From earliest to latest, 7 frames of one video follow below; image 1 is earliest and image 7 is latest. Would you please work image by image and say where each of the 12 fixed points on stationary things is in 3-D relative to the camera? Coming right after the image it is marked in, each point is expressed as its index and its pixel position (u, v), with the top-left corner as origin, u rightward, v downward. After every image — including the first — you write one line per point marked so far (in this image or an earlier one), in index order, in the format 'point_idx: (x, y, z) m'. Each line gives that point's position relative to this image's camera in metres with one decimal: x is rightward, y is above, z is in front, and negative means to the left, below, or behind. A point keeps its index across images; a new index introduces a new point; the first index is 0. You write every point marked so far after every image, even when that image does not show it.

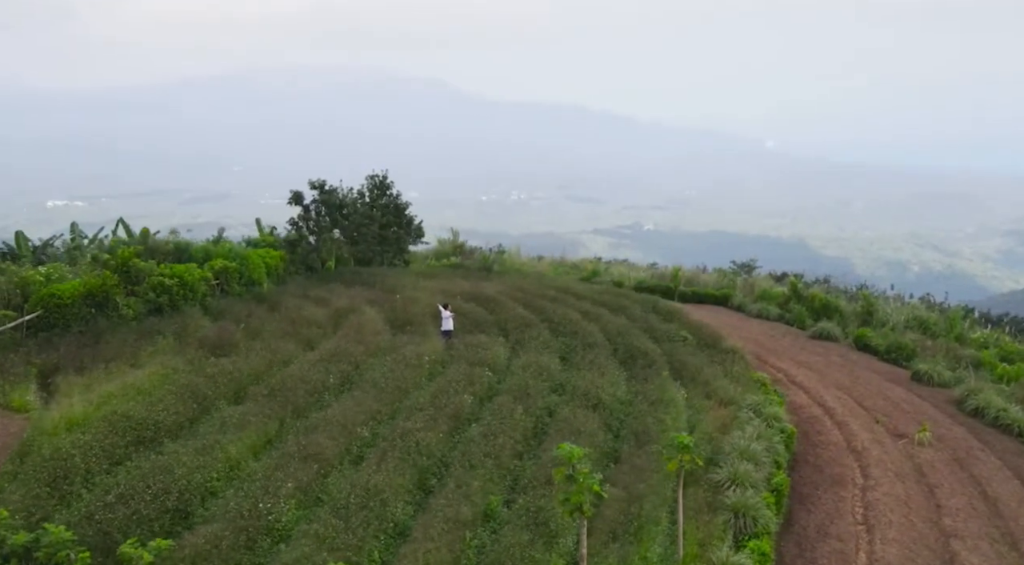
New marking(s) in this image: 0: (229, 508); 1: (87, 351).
0: (-3.2, -2.5, +9.5) m
1: (-8.6, -1.3, +16.9) m
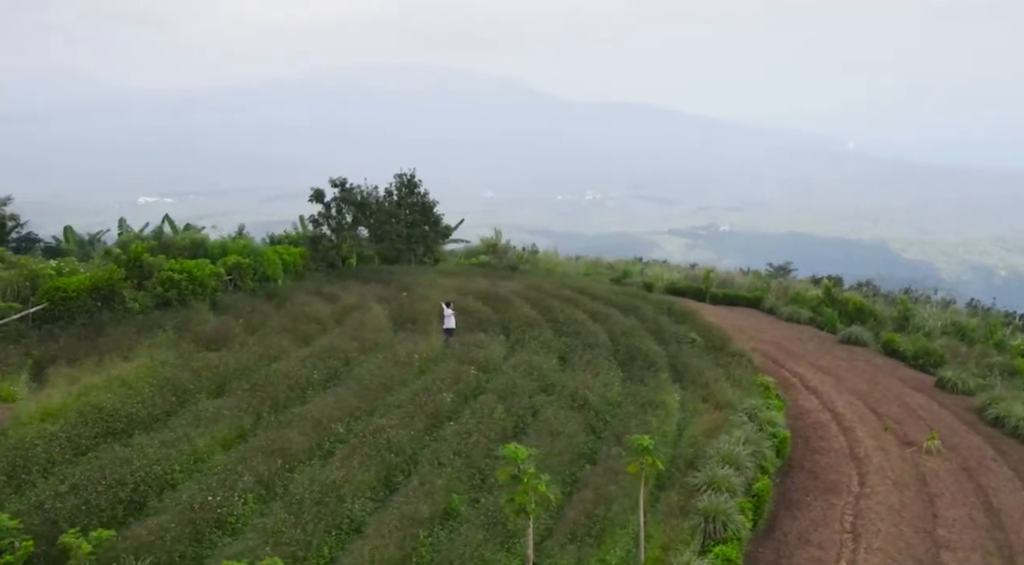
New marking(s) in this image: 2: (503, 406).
0: (-3.7, -2.4, +9.5) m
1: (-8.8, -1.2, +17.2) m
2: (-0.1, -2.0, +14.1) m
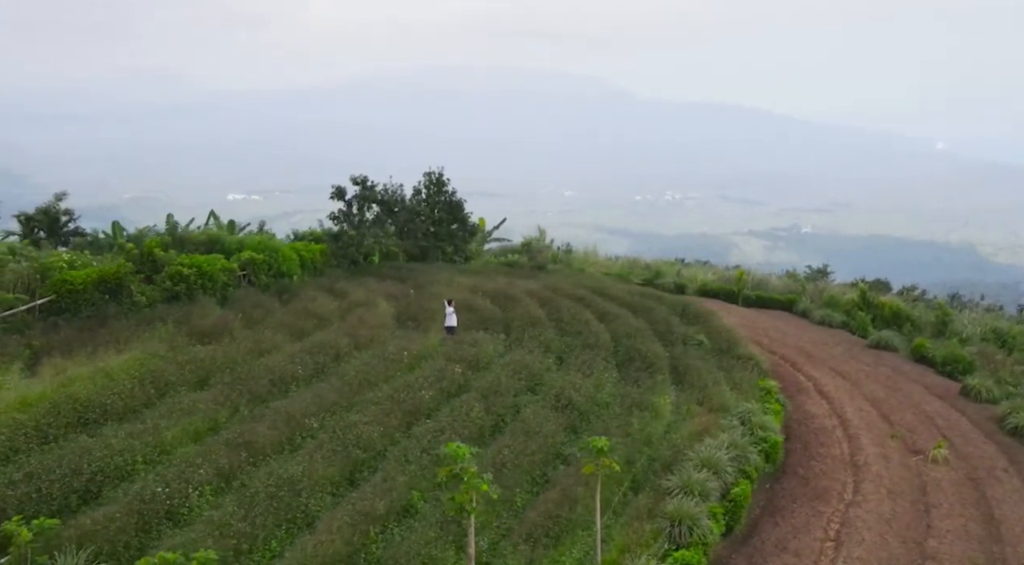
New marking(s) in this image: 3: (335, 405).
0: (-4.3, -2.3, +9.6) m
1: (-8.9, -1.1, +17.5) m
2: (-0.5, -2.0, +14.0) m
3: (-2.8, -1.9, +13.3) m
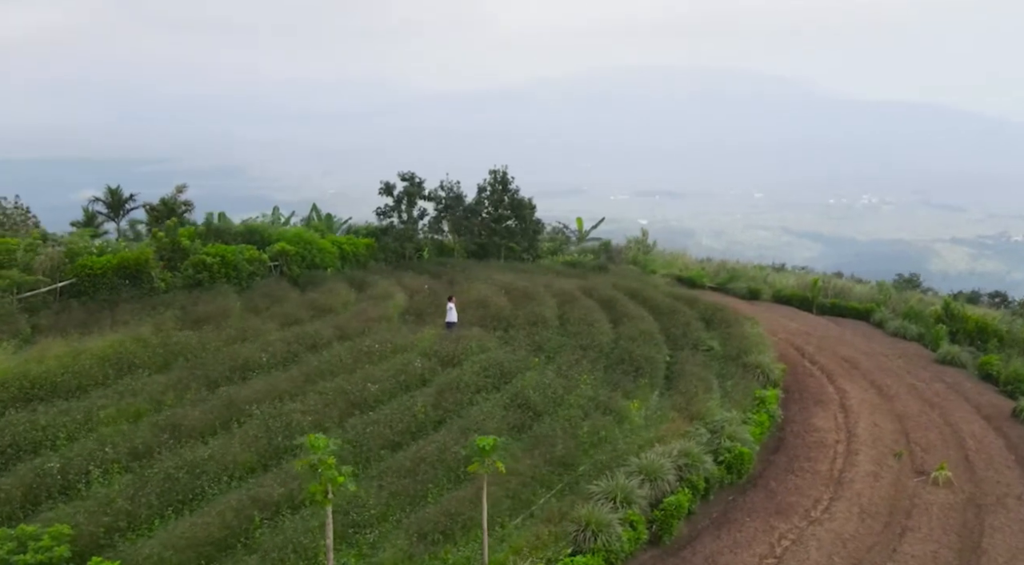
0: (-5.6, -2.1, +10.0) m
1: (-9.2, -0.7, +18.4) m
2: (-1.3, -1.9, +13.9) m
3: (-3.7, -1.8, +13.6) m
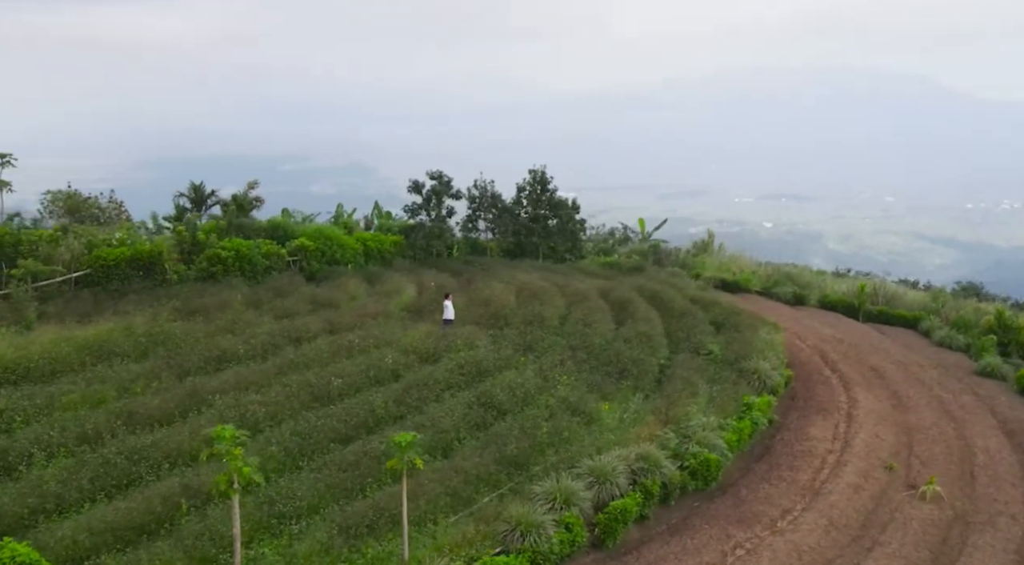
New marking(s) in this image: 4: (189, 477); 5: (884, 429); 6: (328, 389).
0: (-6.5, -2.0, +10.4) m
1: (-9.5, -0.5, +19.1) m
2: (-1.9, -1.9, +14.1) m
3: (-4.3, -1.7, +13.8) m
4: (-4.0, -2.4, +10.4) m
5: (+8.6, -3.5, +19.9) m
6: (-3.0, -1.7, +13.9) m
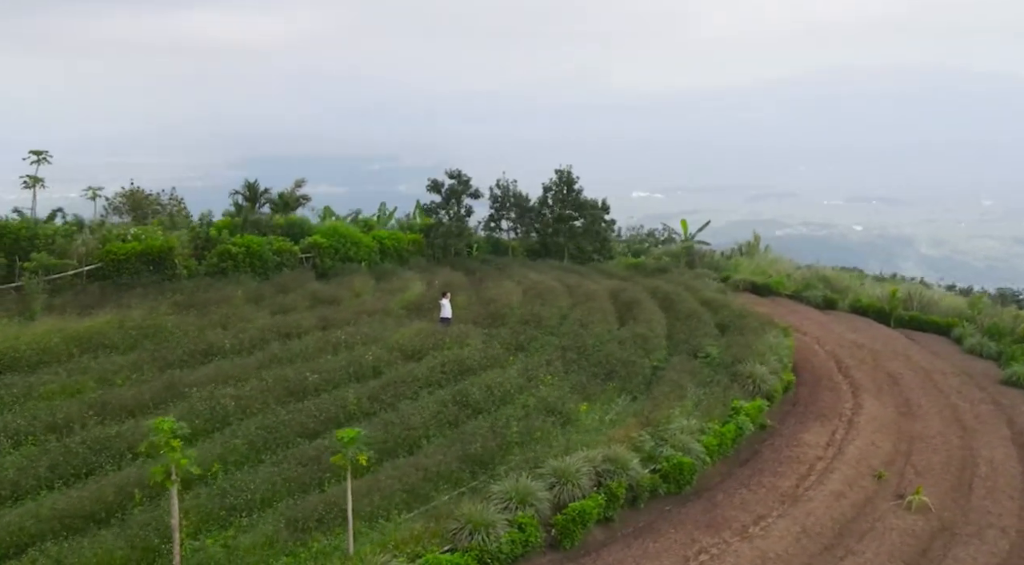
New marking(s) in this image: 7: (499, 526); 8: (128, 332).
0: (-7.1, -1.9, +10.8) m
1: (-9.6, -0.4, +19.6) m
2: (-2.3, -1.8, +14.2) m
3: (-4.7, -1.6, +14.1) m
4: (-4.6, -2.3, +10.7) m
5: (+8.4, -3.6, +19.5) m
6: (-3.4, -1.7, +14.1) m
7: (-0.2, -3.0, +10.7) m
8: (-7.1, -0.9, +15.7) m
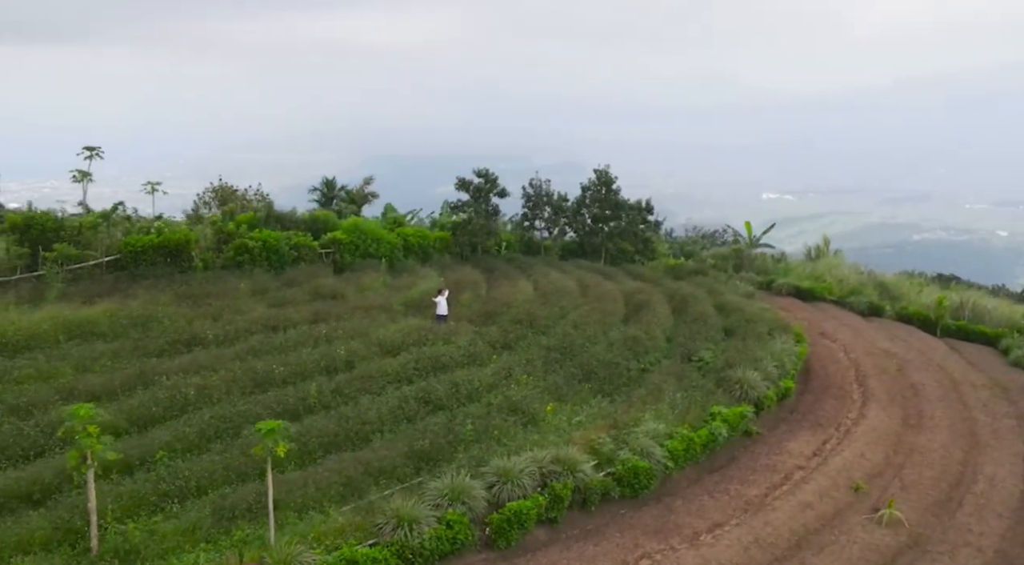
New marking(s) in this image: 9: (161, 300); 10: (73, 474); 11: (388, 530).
0: (-8.0, -1.7, +11.5) m
1: (-9.8, -0.1, +20.5) m
2: (-3.0, -1.8, +14.5) m
3: (-5.4, -1.5, +14.6) m
4: (-5.5, -2.2, +11.2) m
5: (+8.0, -3.7, +19.0) m
6: (-4.1, -1.6, +14.6) m
7: (-1.2, -3.0, +10.9) m
8: (-7.6, -0.8, +16.4) m
9: (-8.0, -0.4, +19.2) m
10: (-5.5, -2.4, +10.7) m
11: (-1.6, -3.1, +10.8) m
